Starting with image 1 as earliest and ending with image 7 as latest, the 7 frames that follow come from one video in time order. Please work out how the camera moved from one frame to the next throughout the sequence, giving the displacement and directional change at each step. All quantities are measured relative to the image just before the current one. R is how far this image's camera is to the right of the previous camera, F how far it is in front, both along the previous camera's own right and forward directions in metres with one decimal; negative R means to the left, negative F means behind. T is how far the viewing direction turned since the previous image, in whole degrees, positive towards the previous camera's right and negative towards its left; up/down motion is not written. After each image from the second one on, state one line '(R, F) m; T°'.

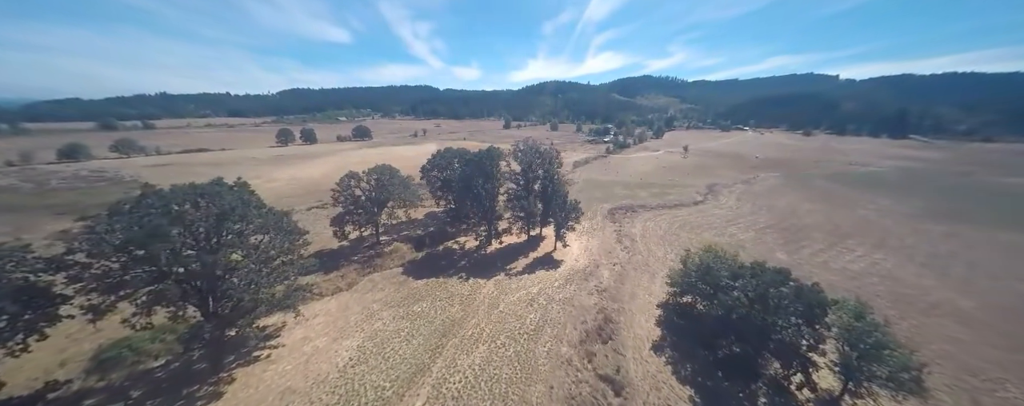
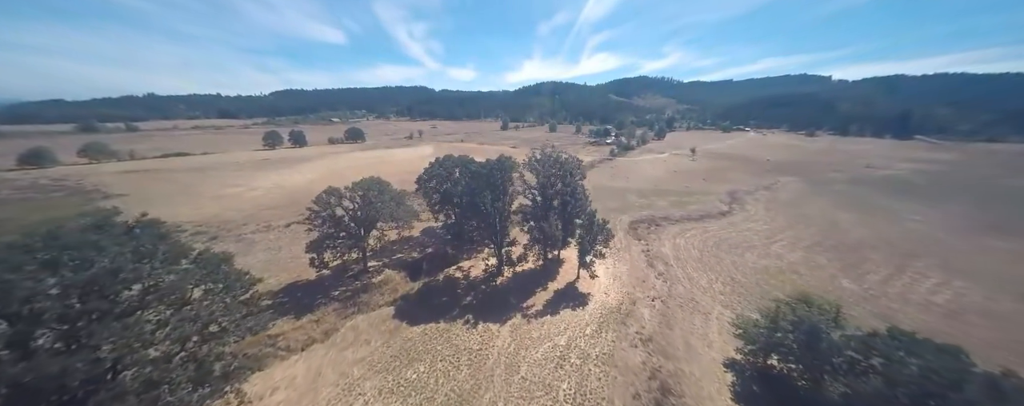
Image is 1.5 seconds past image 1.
(-1.6, +5.2) m; +1°
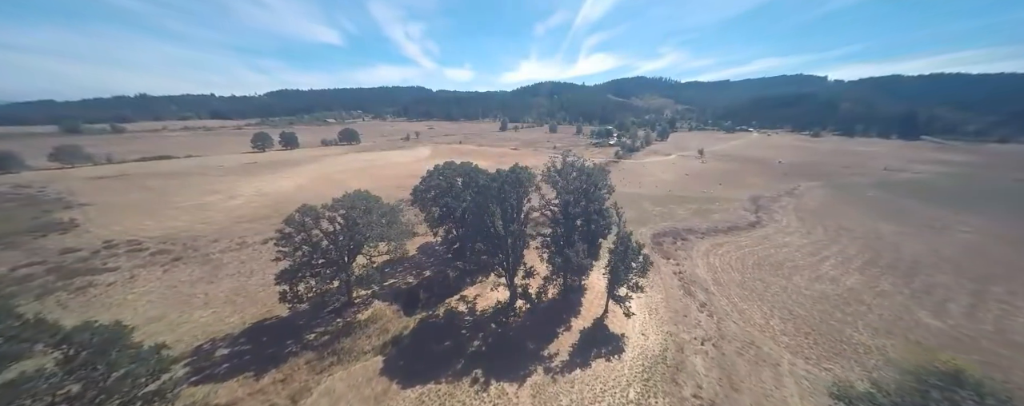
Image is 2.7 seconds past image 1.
(-1.3, +4.5) m; 0°
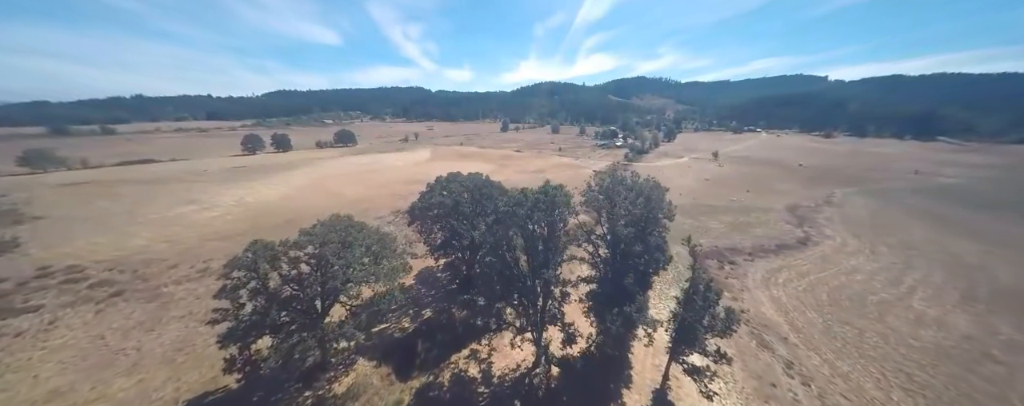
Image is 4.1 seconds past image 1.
(-1.6, +5.5) m; 0°
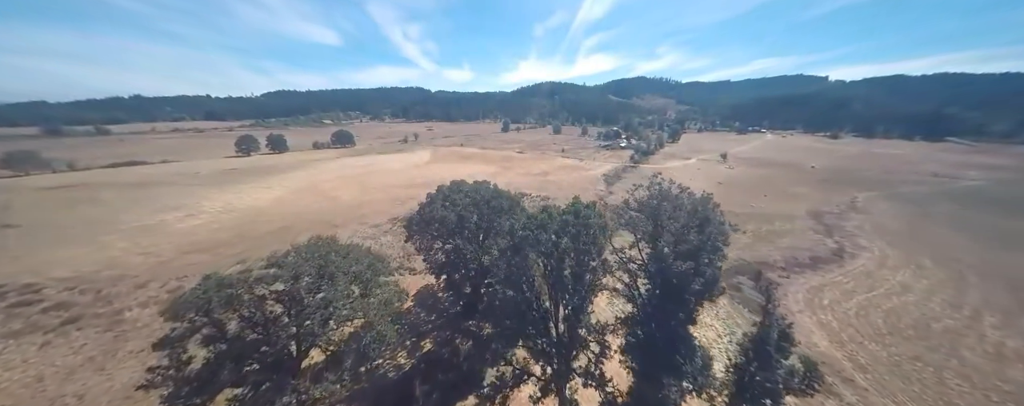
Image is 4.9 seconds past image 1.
(-0.9, +3.0) m; 0°
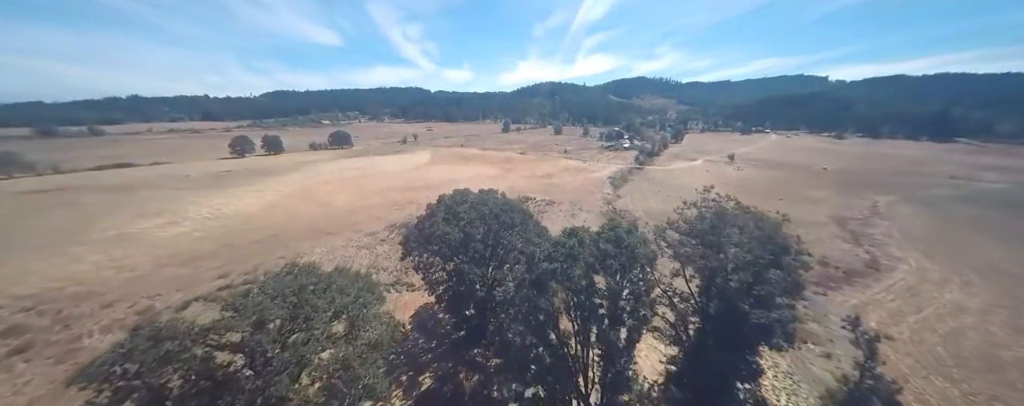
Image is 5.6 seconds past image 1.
(-0.7, +2.5) m; 0°
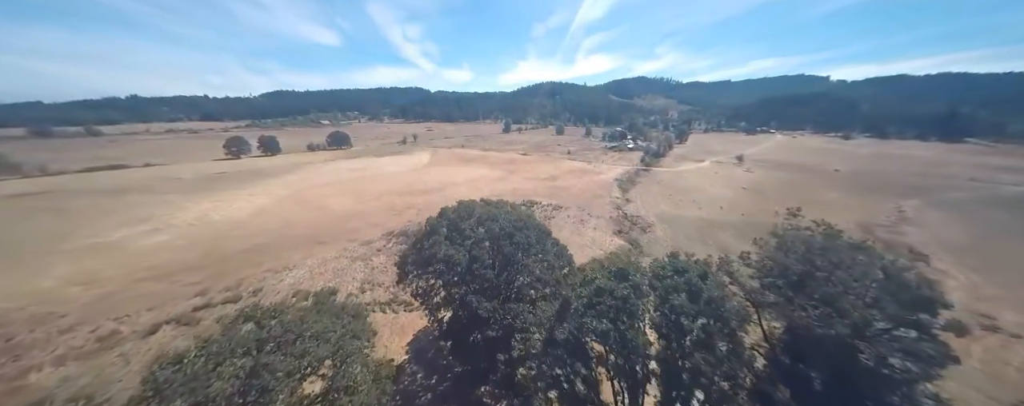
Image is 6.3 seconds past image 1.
(-0.7, +2.6) m; 0°
